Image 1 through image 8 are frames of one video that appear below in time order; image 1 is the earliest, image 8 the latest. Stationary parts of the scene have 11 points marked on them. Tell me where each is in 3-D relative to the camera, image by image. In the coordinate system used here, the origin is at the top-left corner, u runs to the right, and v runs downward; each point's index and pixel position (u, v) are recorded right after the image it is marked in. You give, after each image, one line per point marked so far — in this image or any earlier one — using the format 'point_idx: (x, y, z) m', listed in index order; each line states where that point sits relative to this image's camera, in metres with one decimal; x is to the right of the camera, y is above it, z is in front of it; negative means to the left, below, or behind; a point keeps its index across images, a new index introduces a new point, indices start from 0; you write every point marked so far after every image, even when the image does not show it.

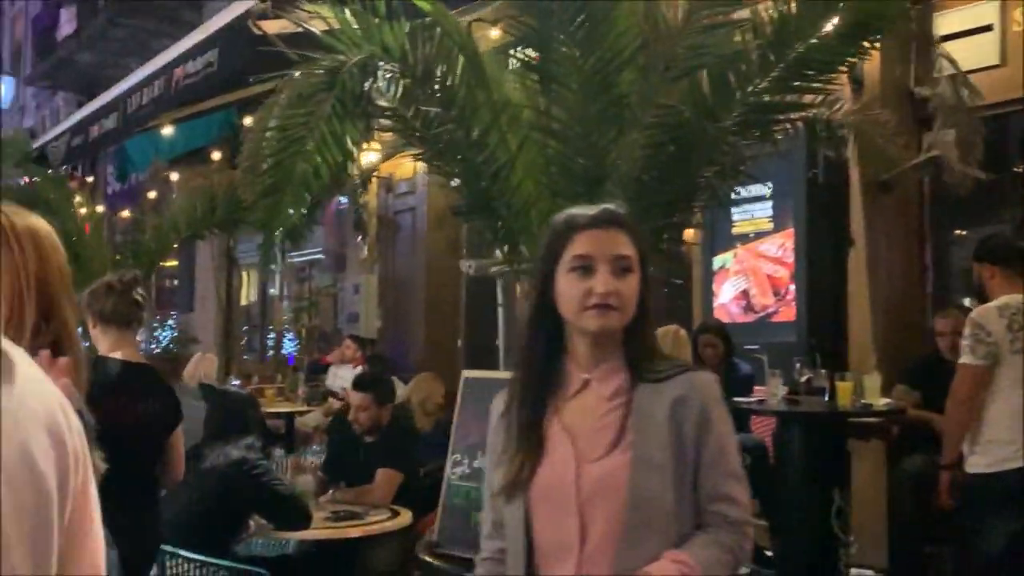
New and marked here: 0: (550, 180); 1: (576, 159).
0: (+0.1, +0.4, +3.7) m
1: (+0.2, +0.5, +3.7) m
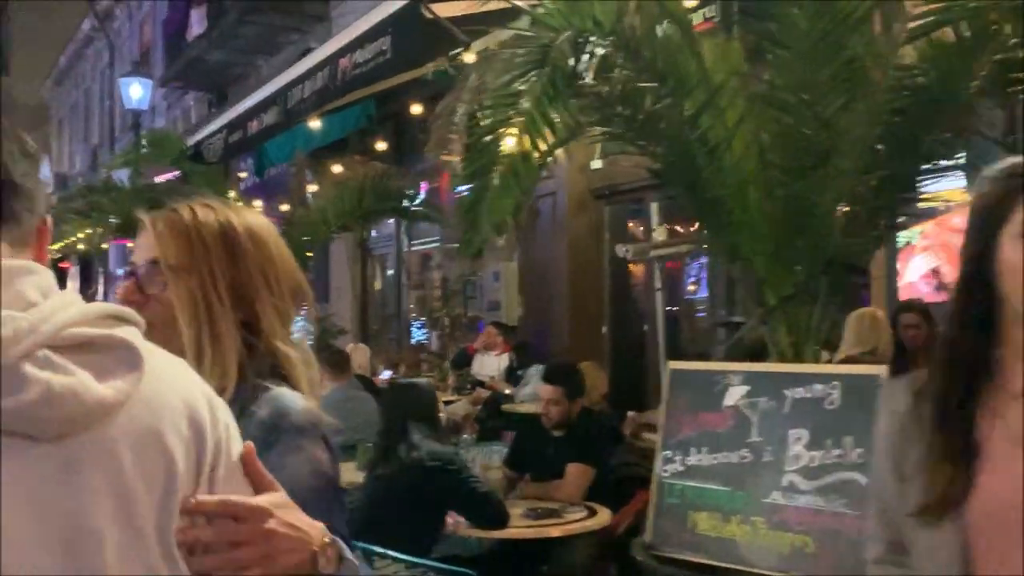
0: (+0.9, +0.4, +3.4) m
1: (+1.0, +0.5, +3.4) m
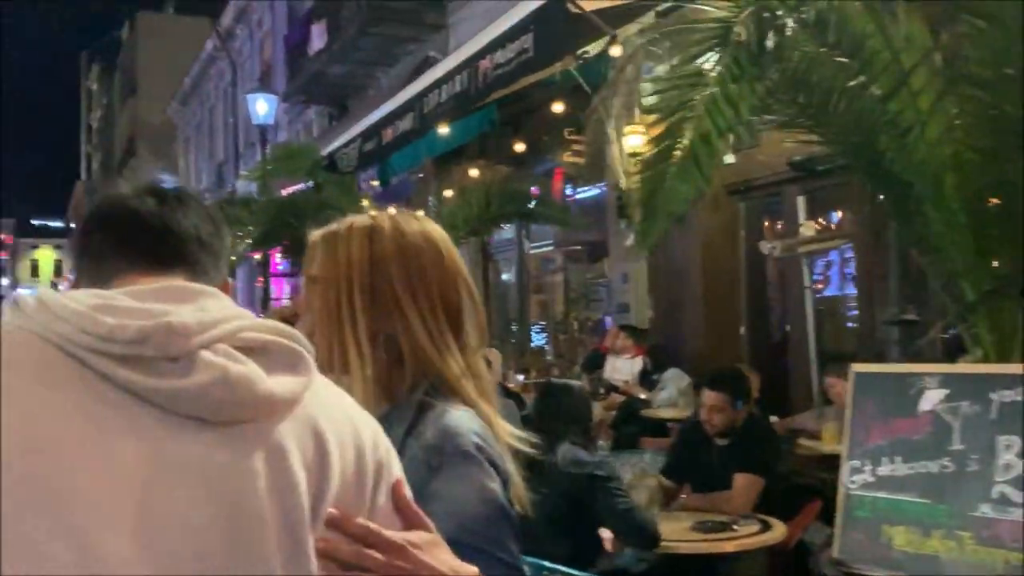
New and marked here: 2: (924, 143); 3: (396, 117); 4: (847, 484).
0: (+1.4, +0.5, +3.1) m
1: (+1.5, +0.6, +3.1) m
2: (+1.3, +0.5, +3.2) m
3: (-0.8, +1.2, +7.0) m
4: (+1.2, -0.7, +3.4) m
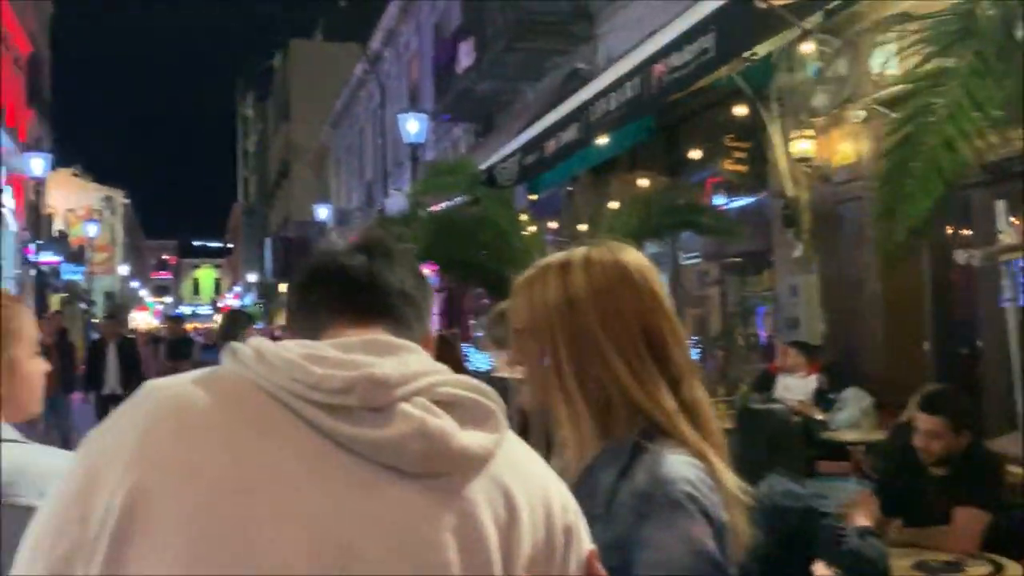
0: (+2.0, +0.4, +2.6) m
1: (+2.1, +0.5, +2.6) m
2: (+1.9, +0.4, +2.7) m
3: (+0.3, +1.1, +6.8) m
4: (+1.8, -0.7, +3.0) m
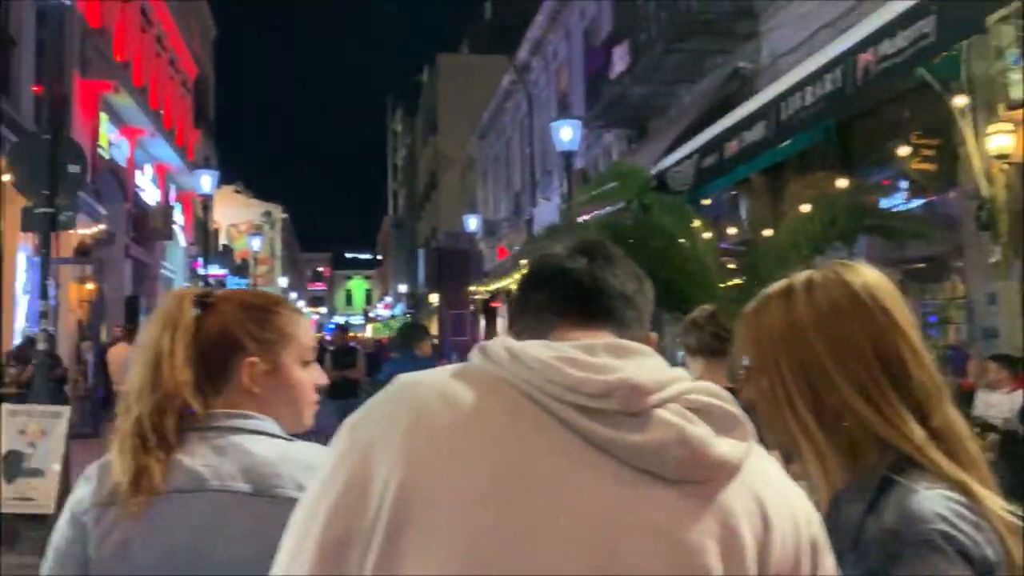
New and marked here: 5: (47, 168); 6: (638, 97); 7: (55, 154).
0: (+2.5, +0.4, +2.0) m
1: (+2.6, +0.5, +1.9) m
2: (+2.4, +0.4, +2.1) m
3: (+1.4, +1.0, +6.4) m
4: (+2.3, -0.7, +2.4) m
5: (-3.2, +0.8, +6.9) m
6: (+1.9, +2.8, +14.9) m
7: (-3.1, +0.9, +6.9) m
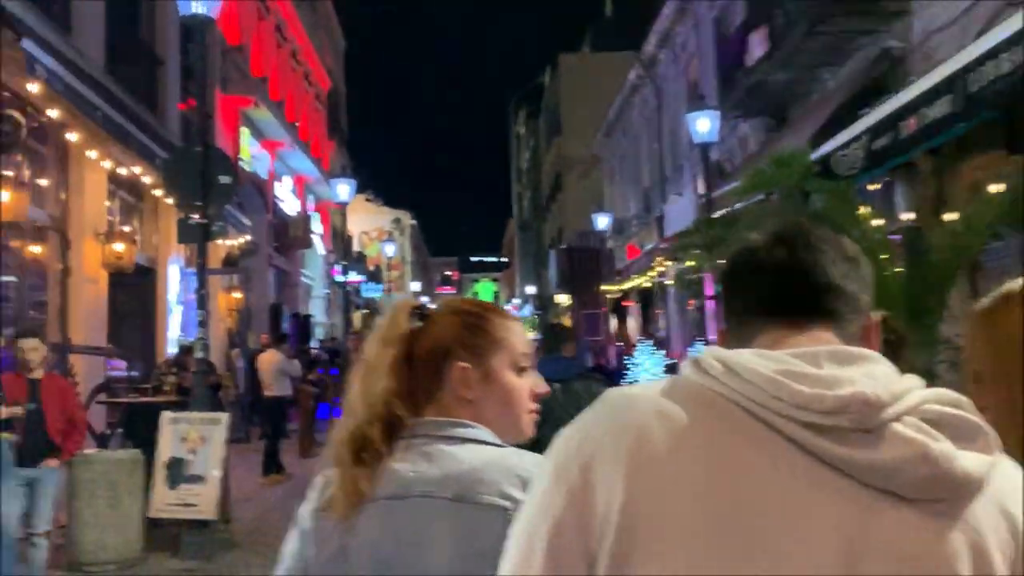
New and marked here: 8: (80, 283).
0: (+2.8, +0.5, +1.5) m
1: (+2.9, +0.6, +1.4) m
2: (+2.7, +0.5, +1.5) m
3: (+2.3, +1.1, +6.0) m
4: (+2.8, -0.7, +1.8) m
5: (-2.2, +0.8, +7.0) m
6: (+3.8, +2.9, +14.3) m
7: (-2.1, +0.9, +7.0) m
8: (-4.2, 0.0, +9.8) m
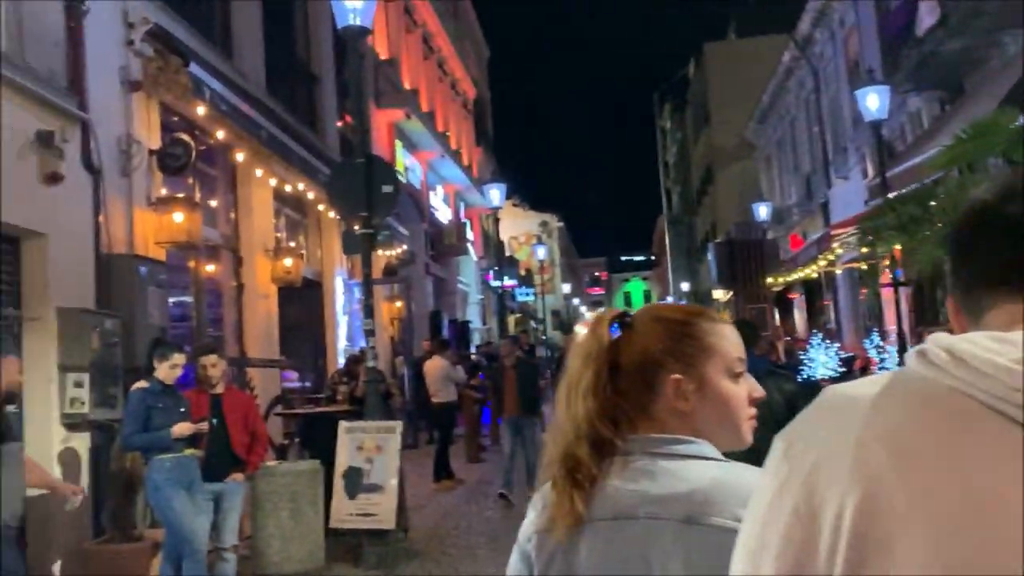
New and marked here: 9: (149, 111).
0: (+3.1, +0.6, +0.8) m
1: (+3.1, +0.7, +0.7) m
2: (+3.0, +0.7, +0.9) m
3: (+3.2, +1.2, +5.3) m
4: (+3.1, -0.5, +1.1) m
5: (-1.0, +0.7, +7.0) m
6: (+5.9, +3.2, +13.4) m
7: (-1.0, +0.8, +7.0) m
8: (-2.6, -0.1, +10.1) m
9: (-2.8, +1.4, +7.8) m
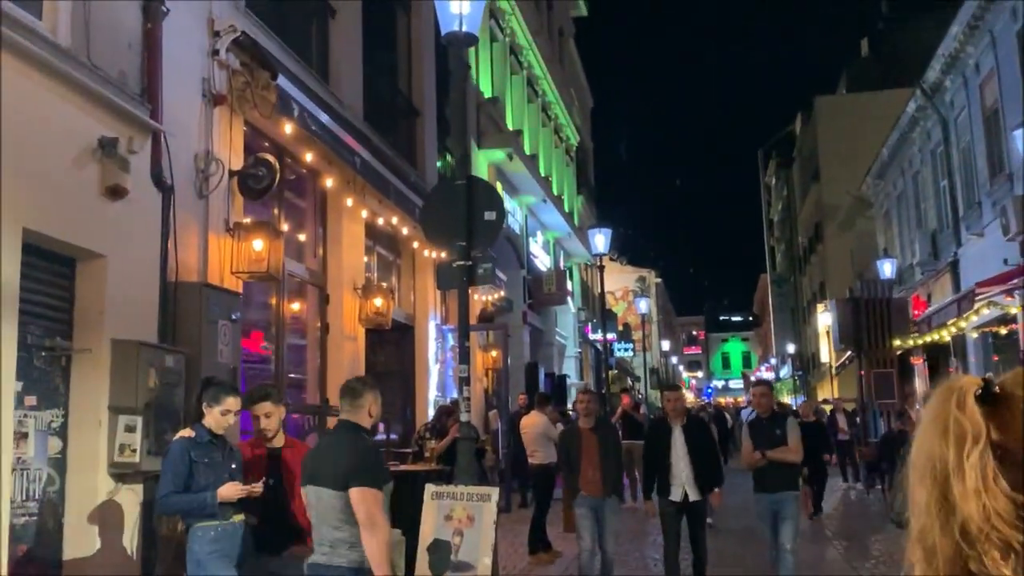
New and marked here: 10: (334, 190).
0: (+3.2, +0.6, -0.5) m
1: (+3.3, +0.7, -0.6) m
2: (+3.2, +0.6, -0.4) m
3: (+3.8, +0.9, +4.0) m
4: (+3.3, -0.5, -0.2) m
5: (-0.3, +0.4, +6.1) m
6: (+7.2, +2.3, +11.9) m
7: (-0.3, +0.5, +6.1) m
8: (-1.6, -0.5, +9.3) m
9: (-2.0, +1.1, +7.1) m
10: (-1.7, +0.9, +9.4) m
